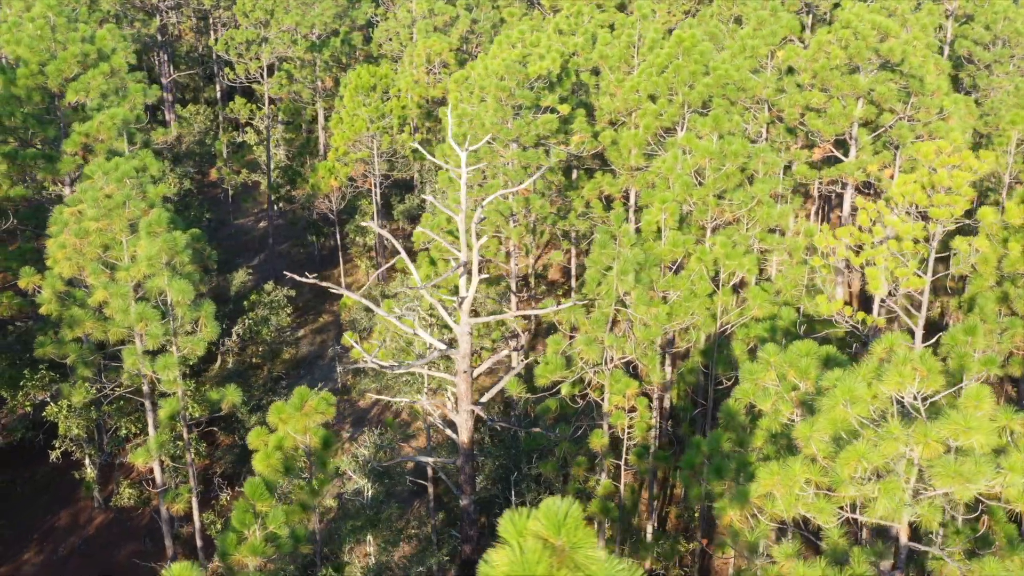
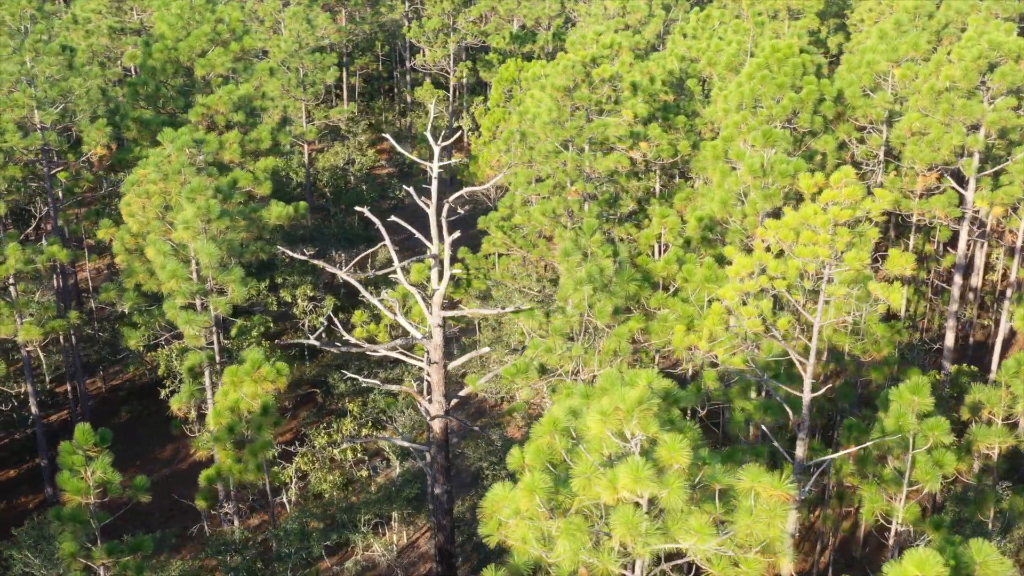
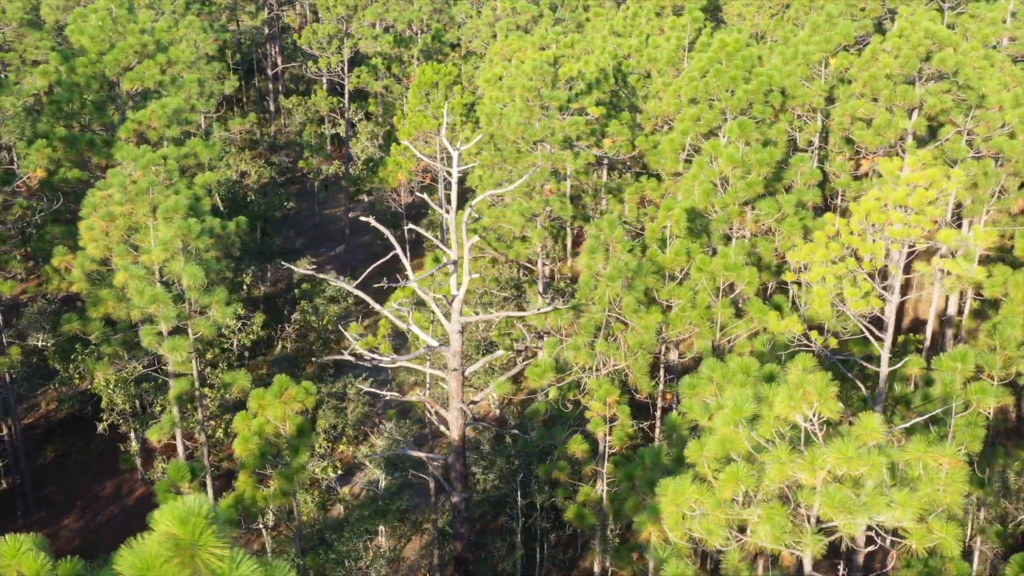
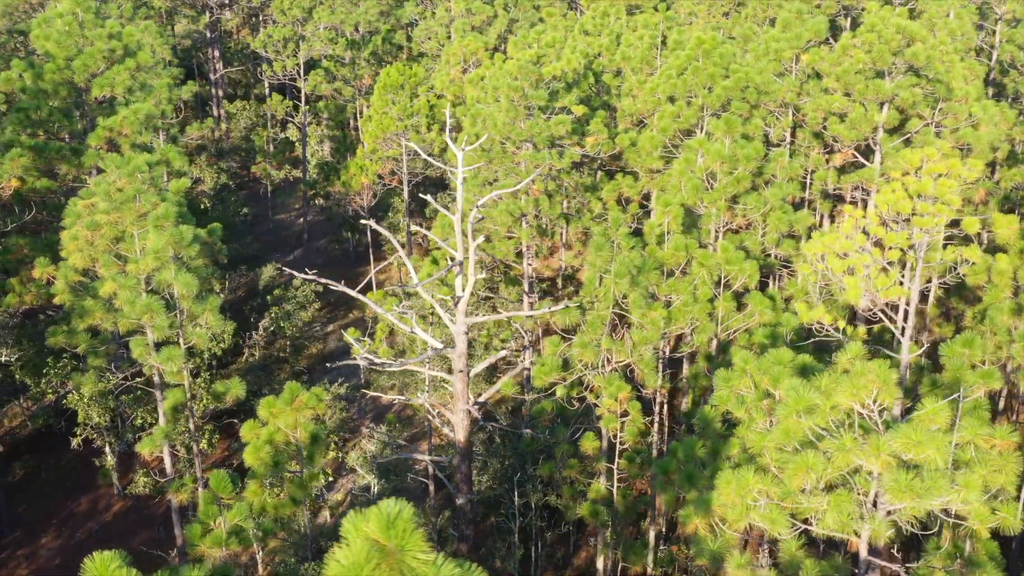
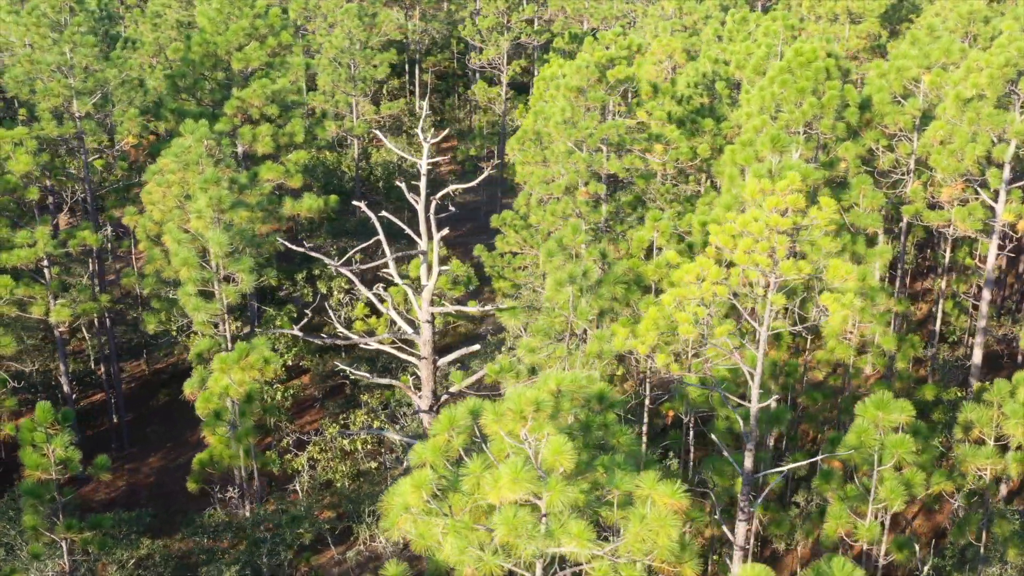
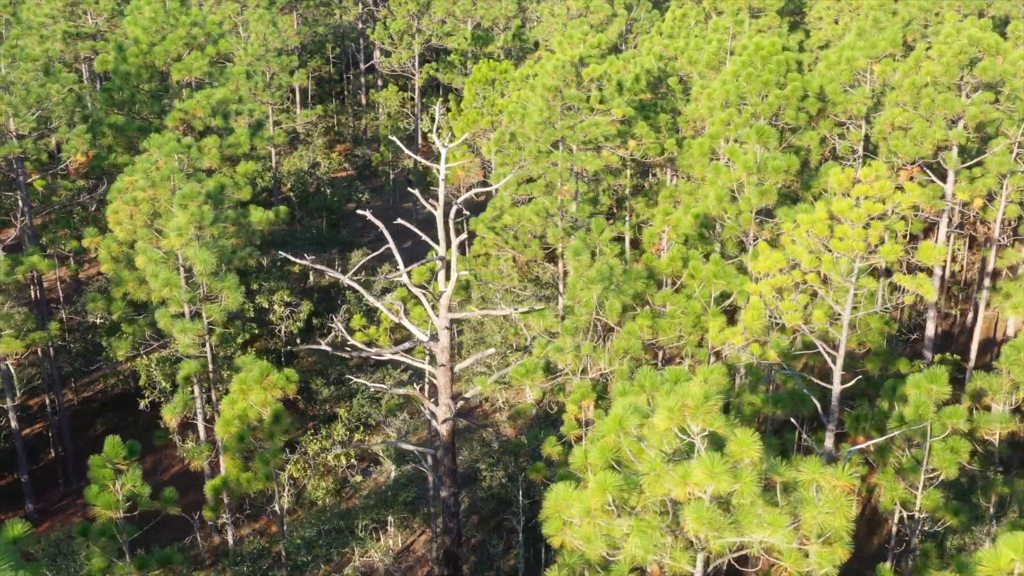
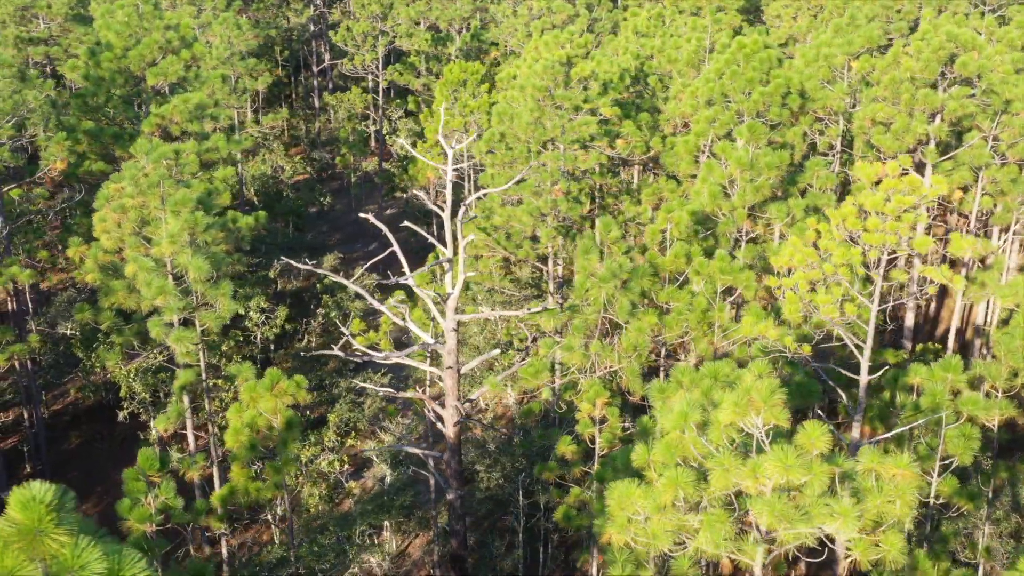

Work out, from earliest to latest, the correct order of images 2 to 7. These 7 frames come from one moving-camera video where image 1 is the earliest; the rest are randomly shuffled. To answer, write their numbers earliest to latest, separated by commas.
4, 3, 7, 6, 2, 5
